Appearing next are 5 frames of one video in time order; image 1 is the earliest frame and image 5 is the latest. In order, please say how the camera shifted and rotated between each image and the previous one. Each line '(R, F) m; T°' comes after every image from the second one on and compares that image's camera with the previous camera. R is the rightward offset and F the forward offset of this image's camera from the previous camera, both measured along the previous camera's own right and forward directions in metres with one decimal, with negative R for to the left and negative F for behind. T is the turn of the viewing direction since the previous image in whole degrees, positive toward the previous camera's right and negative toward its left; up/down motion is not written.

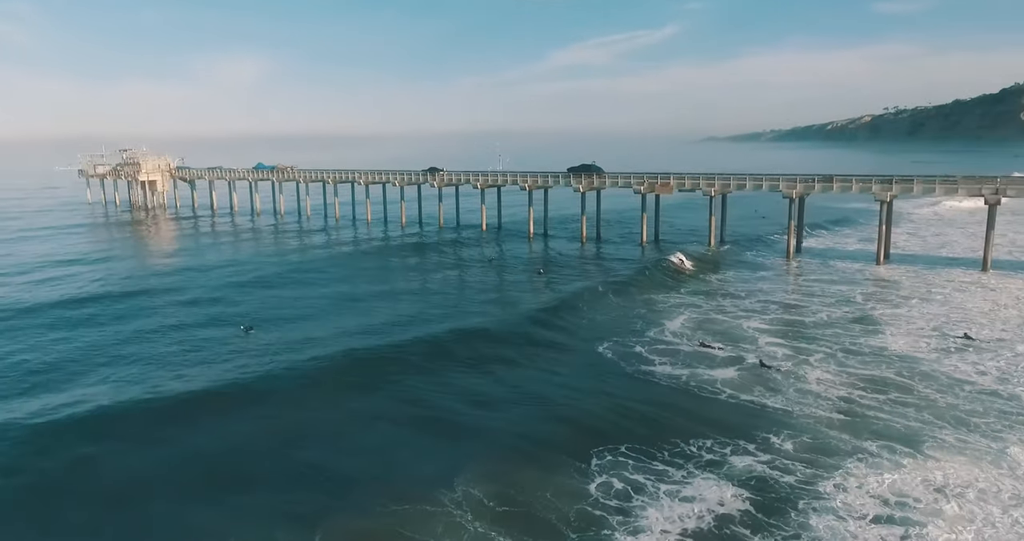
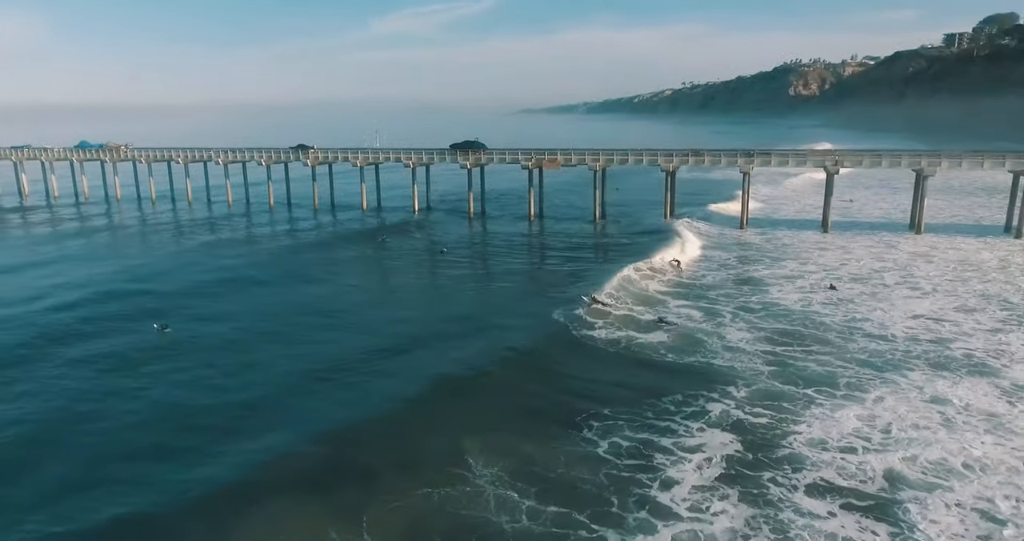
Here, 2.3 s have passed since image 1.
(-1.3, -1.1) m; +5°
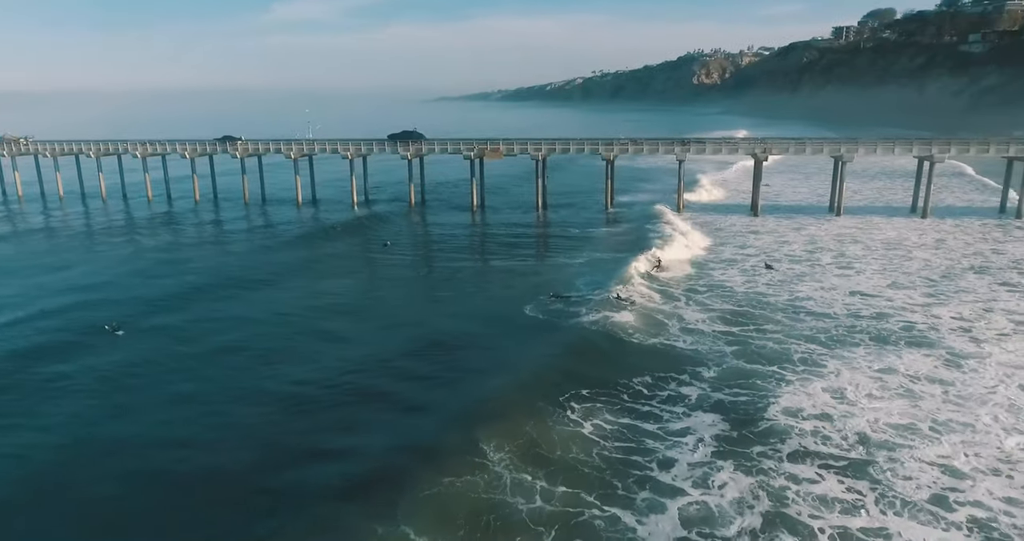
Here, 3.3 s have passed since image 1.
(-0.9, +0.1) m; +8°
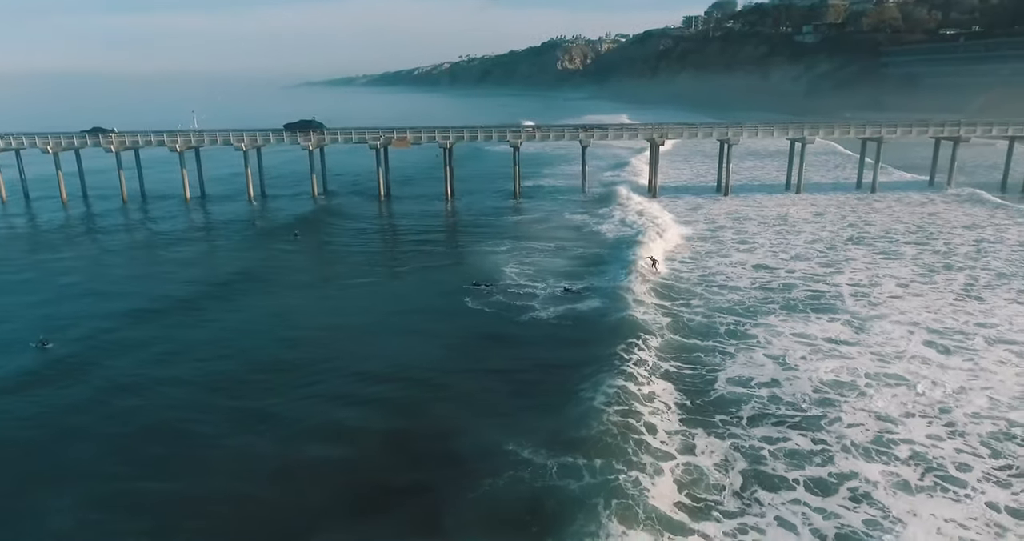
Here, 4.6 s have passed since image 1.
(+3.8, +0.9) m; -15°
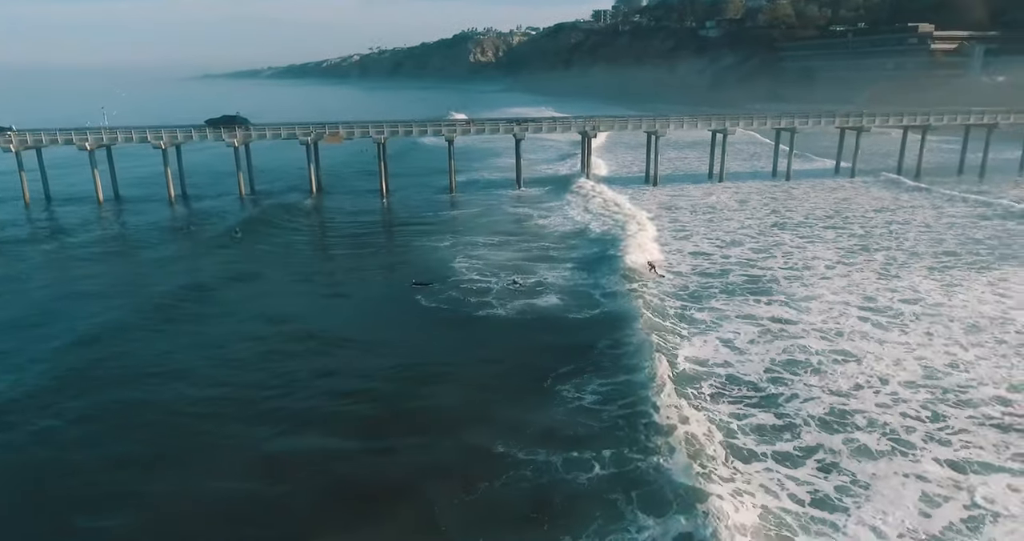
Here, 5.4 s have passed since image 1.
(-0.4, +0.1) m; +7°
